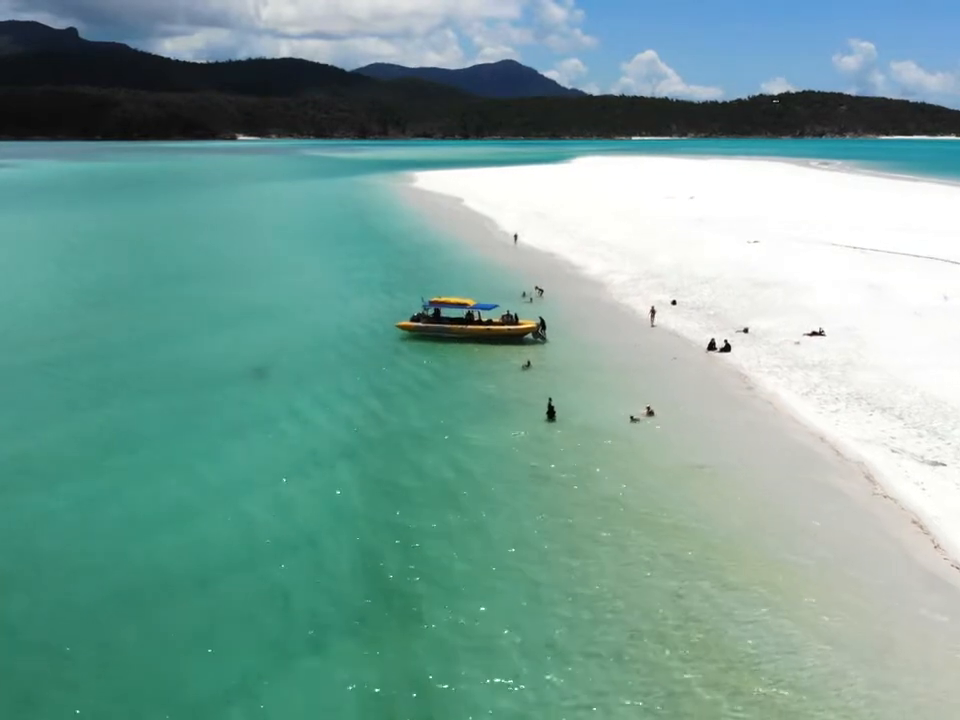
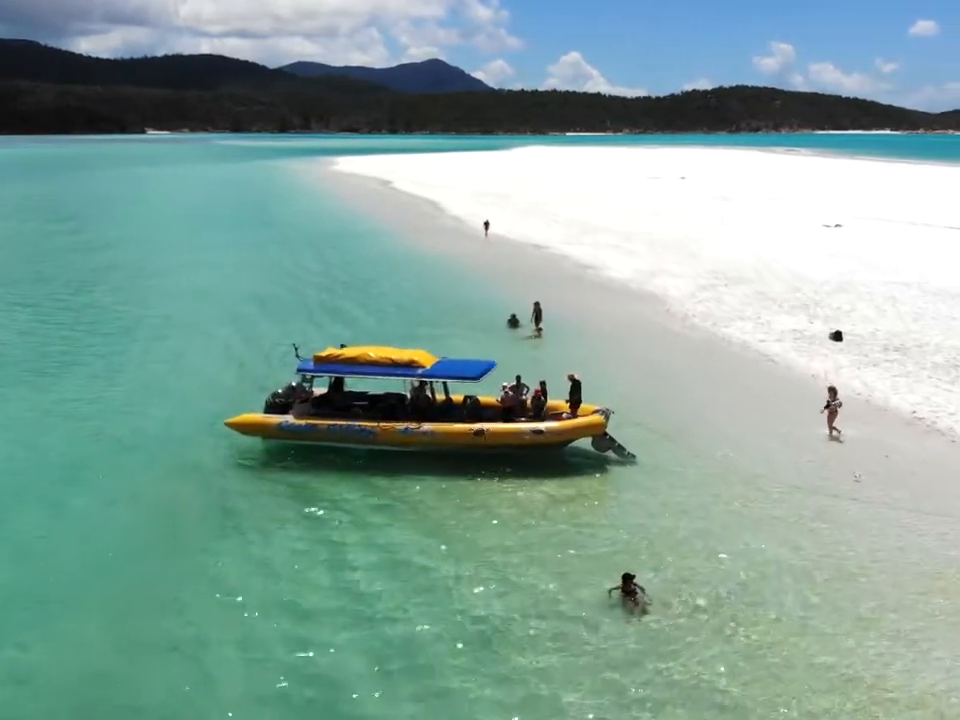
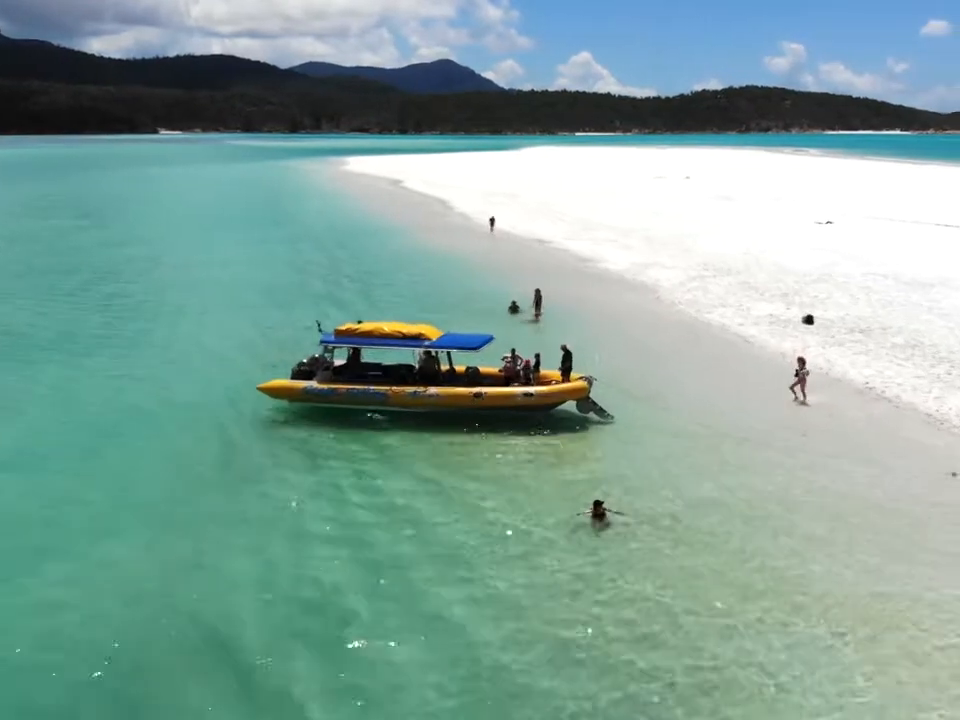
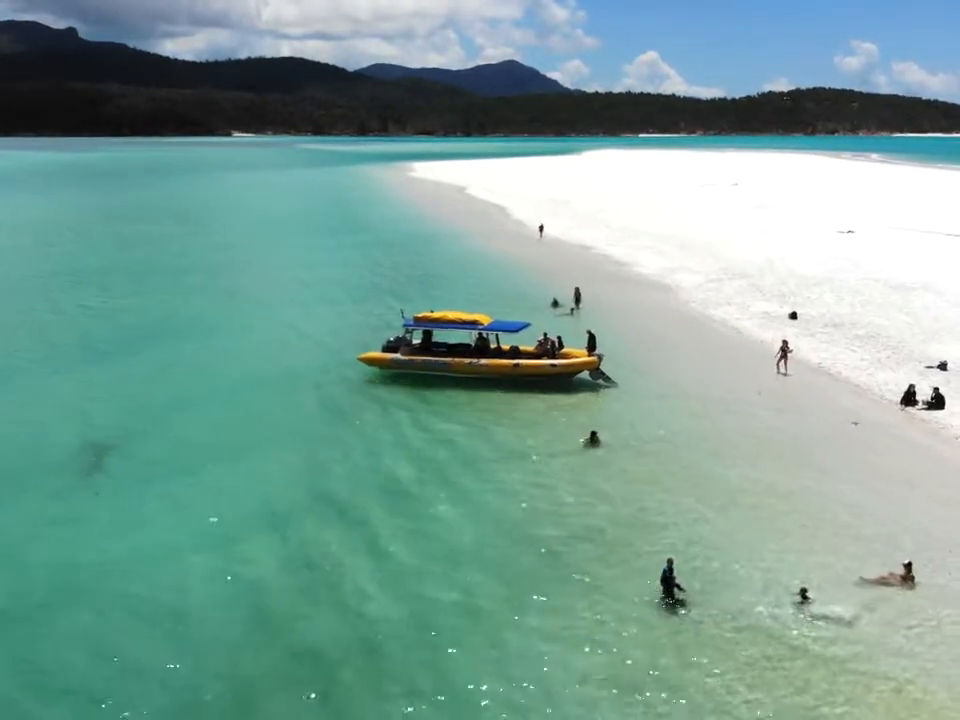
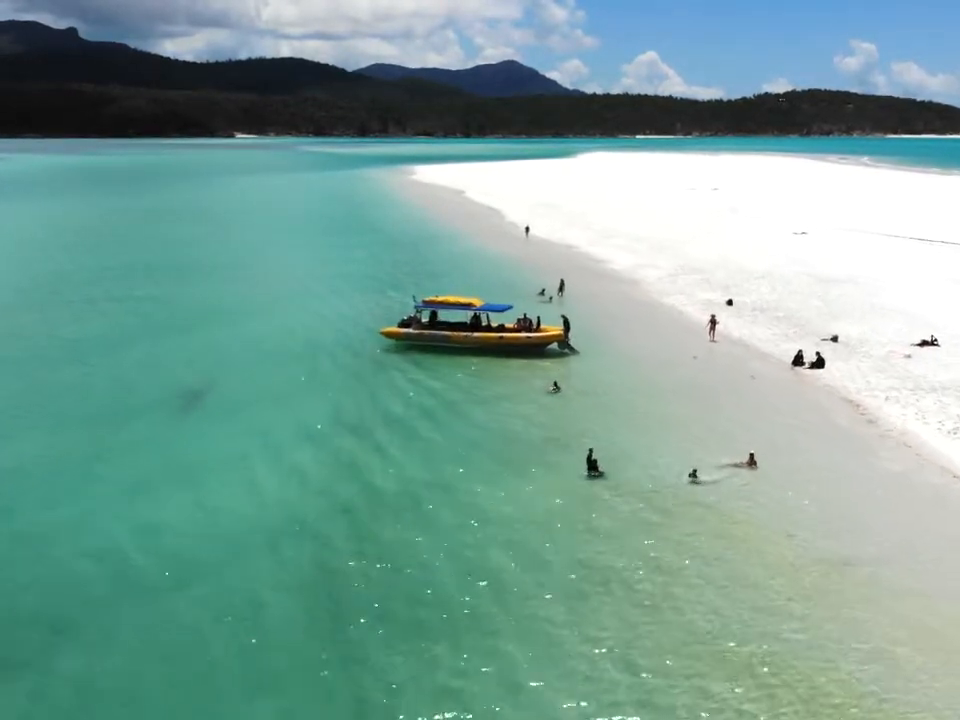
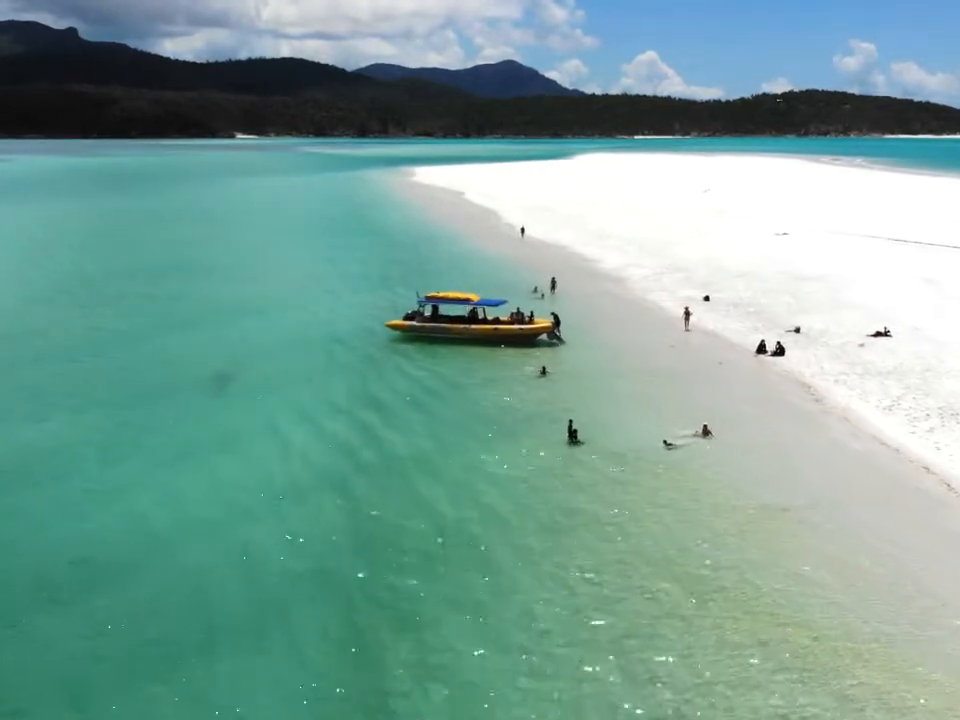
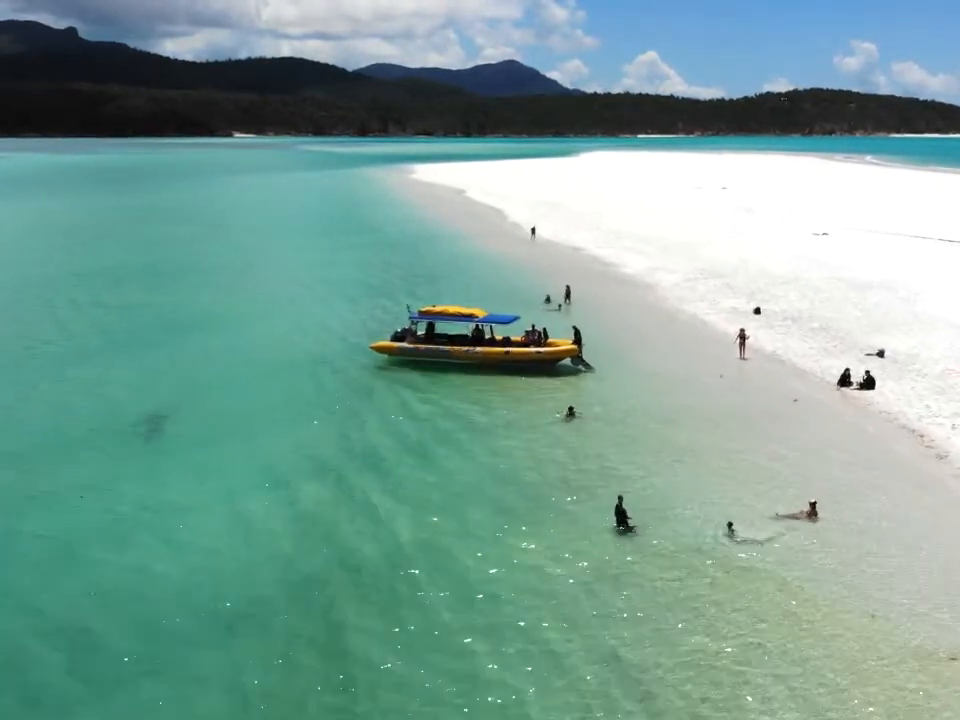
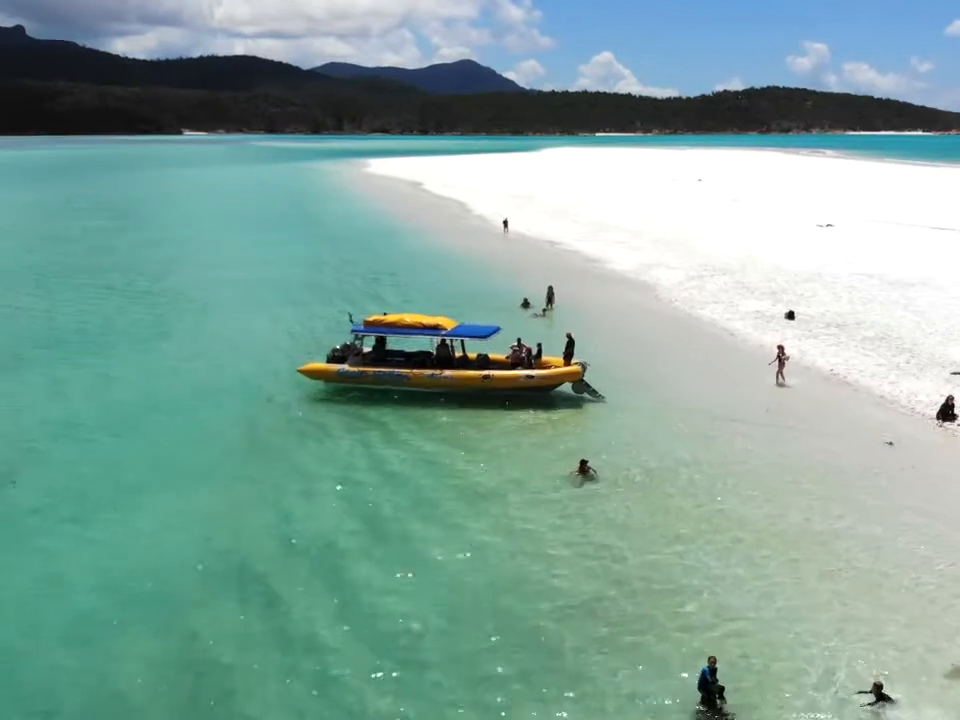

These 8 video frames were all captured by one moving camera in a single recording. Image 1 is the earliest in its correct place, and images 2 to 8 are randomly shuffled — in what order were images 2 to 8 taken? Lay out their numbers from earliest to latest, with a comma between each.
6, 5, 7, 4, 8, 3, 2
